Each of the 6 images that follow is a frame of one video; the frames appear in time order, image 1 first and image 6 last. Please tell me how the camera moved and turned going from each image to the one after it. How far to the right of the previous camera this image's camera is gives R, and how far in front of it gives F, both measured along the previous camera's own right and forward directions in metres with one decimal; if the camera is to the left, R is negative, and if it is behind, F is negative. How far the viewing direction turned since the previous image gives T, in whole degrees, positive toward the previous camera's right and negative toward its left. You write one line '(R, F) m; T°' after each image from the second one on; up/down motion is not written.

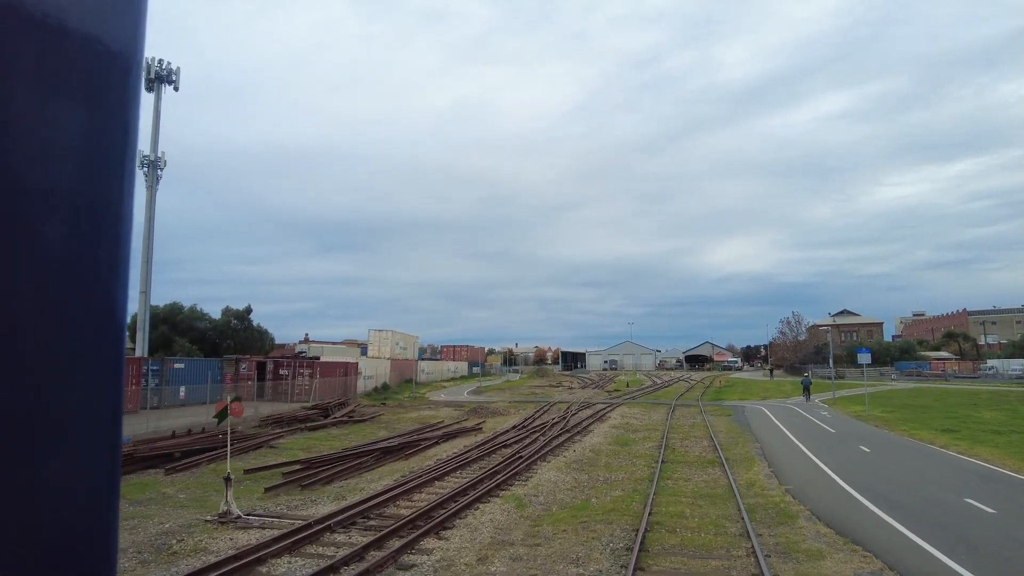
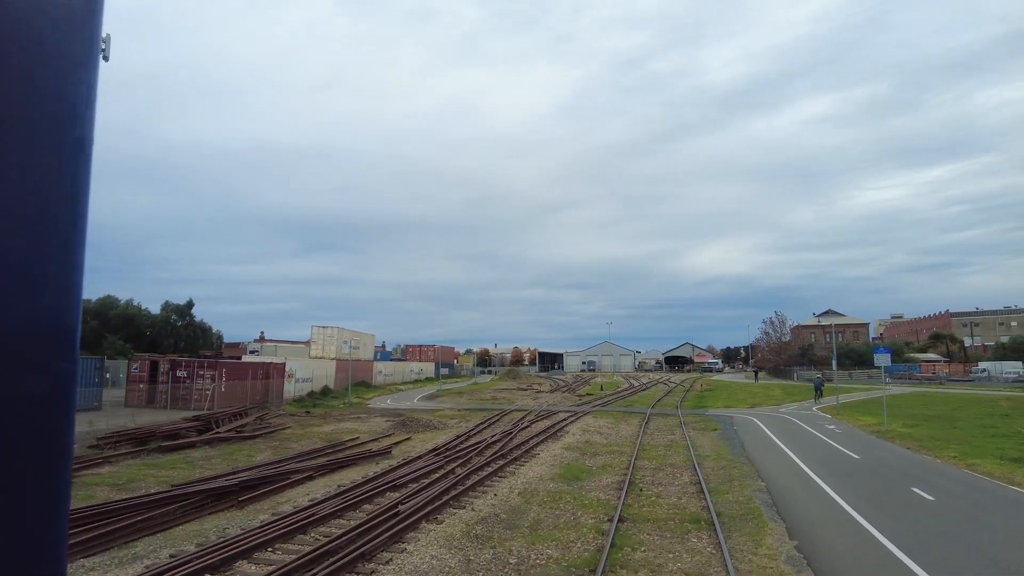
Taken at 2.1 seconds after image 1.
(+1.2, +4.1) m; +2°
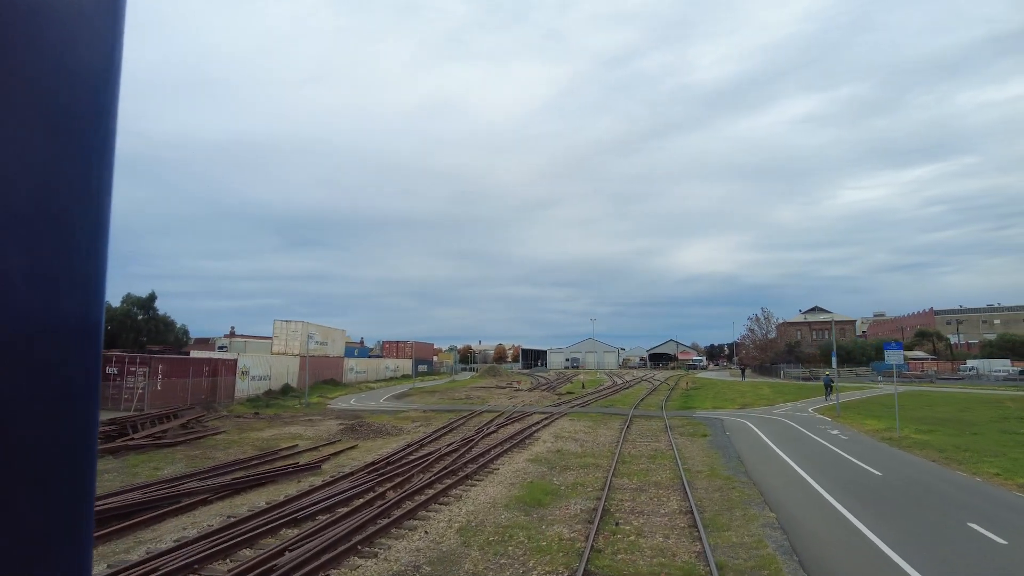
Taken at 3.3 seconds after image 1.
(+0.5, +2.0) m; +1°
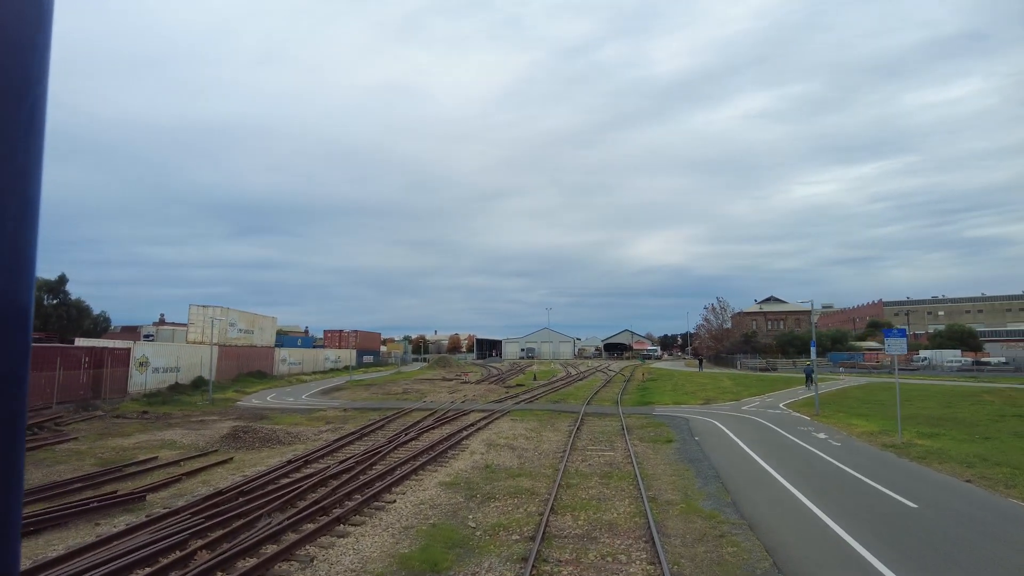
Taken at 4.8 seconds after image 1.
(+0.6, +2.8) m; +4°
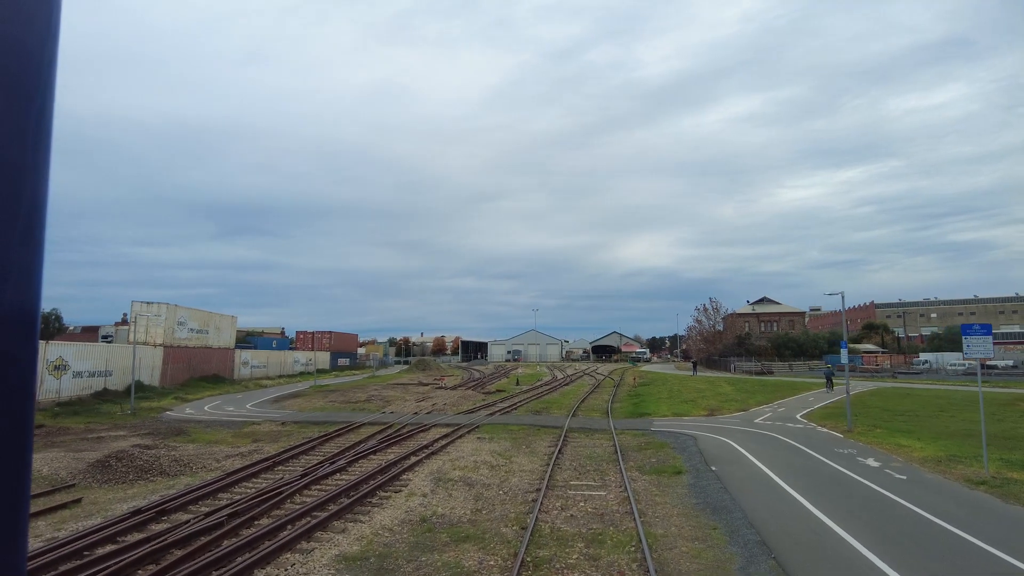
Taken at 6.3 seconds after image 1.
(+0.4, +2.9) m; +1°
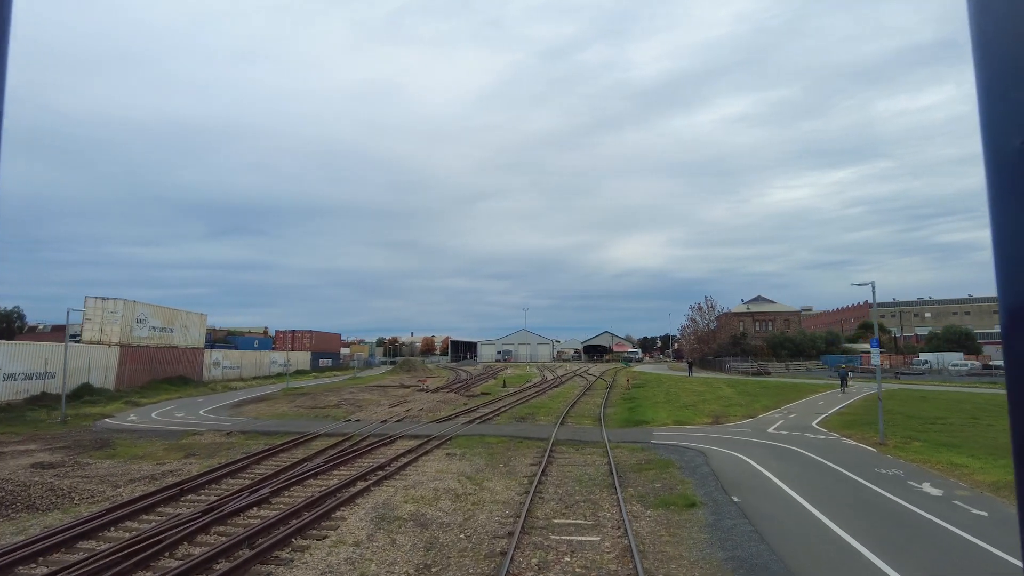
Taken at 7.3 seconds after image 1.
(+0.3, +1.9) m; +1°
